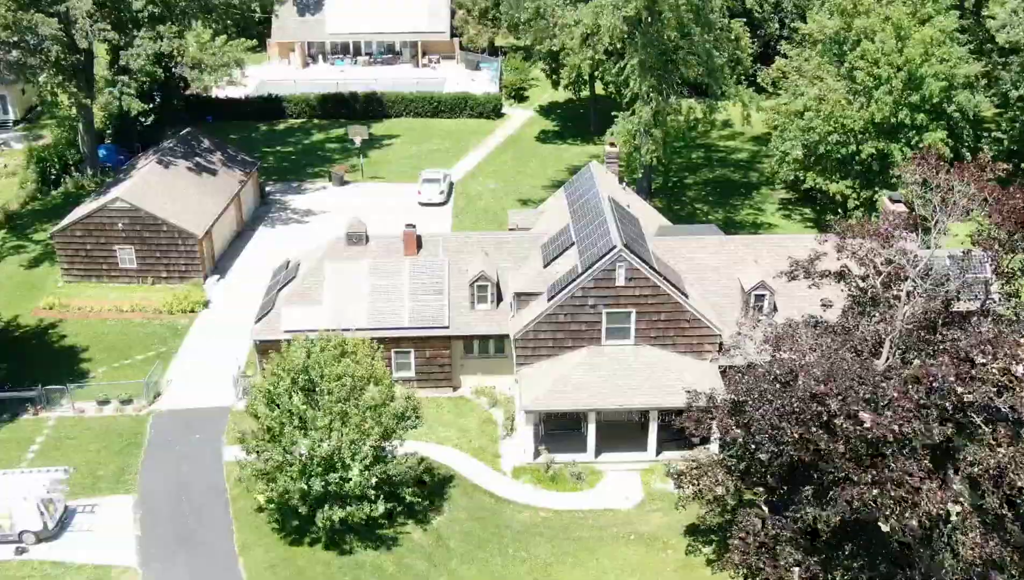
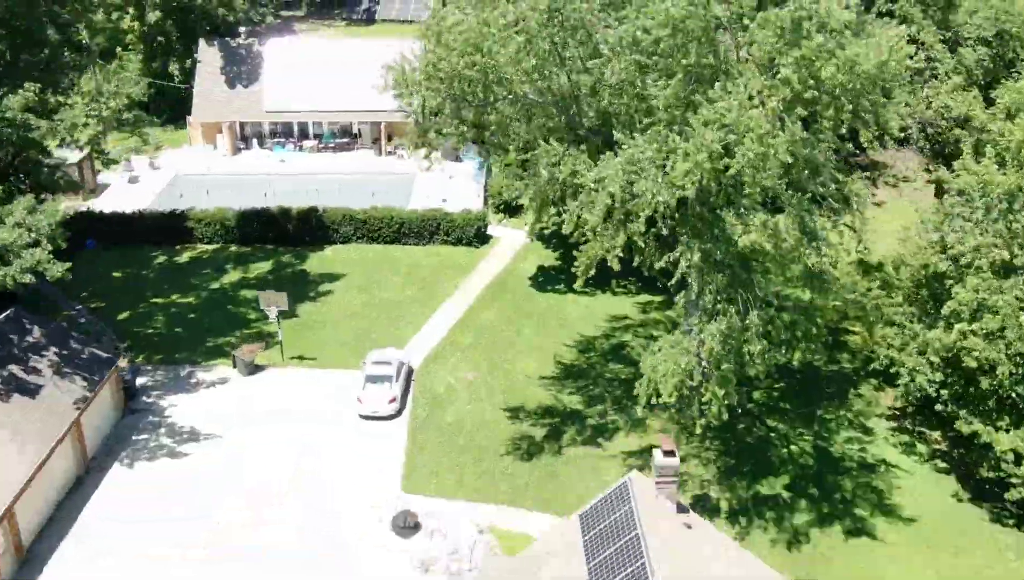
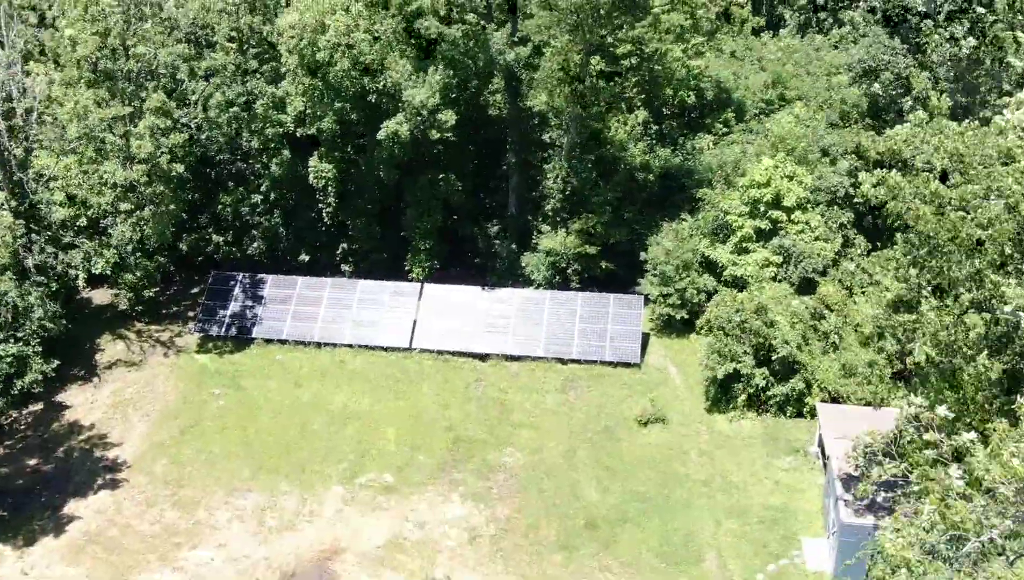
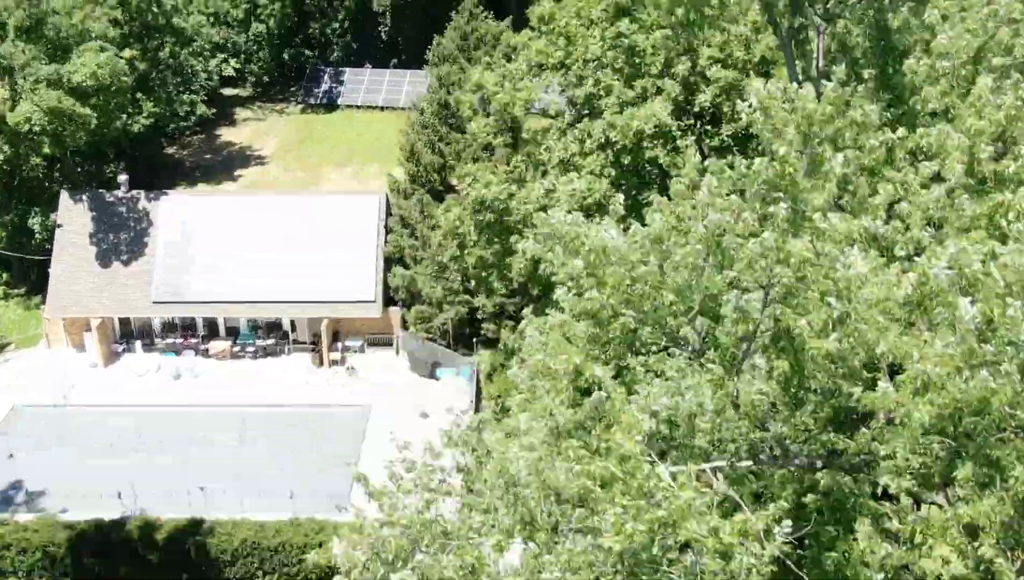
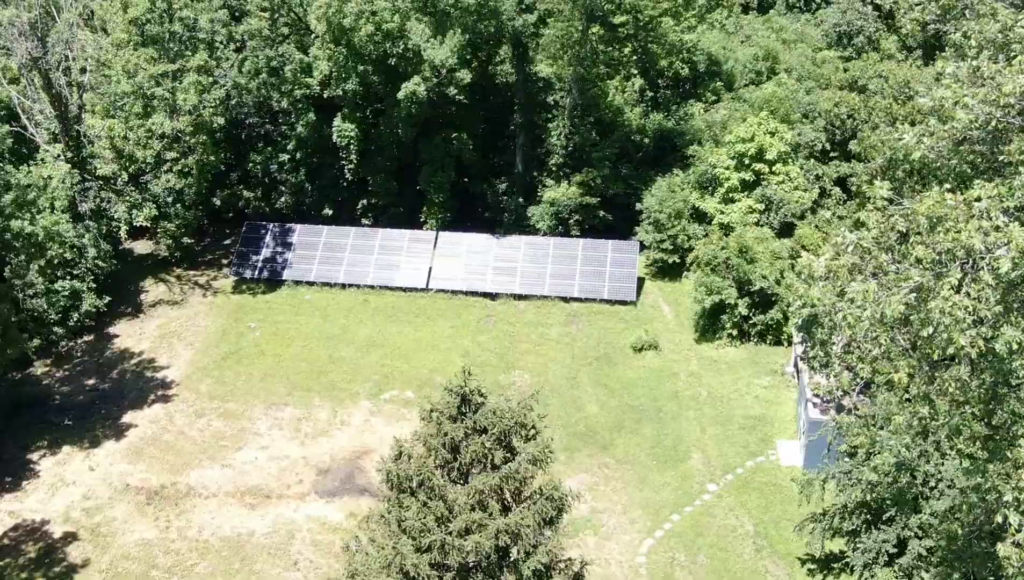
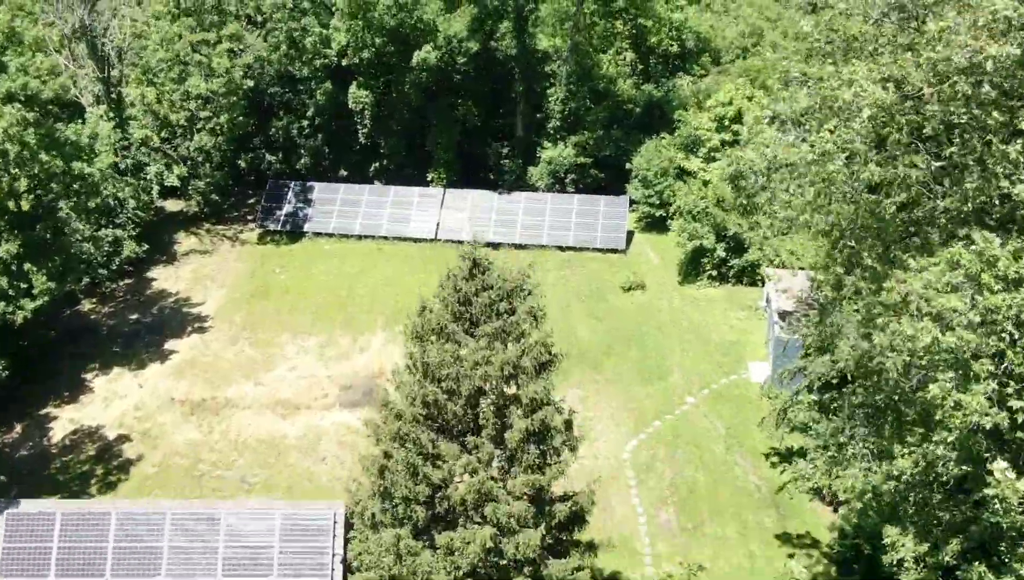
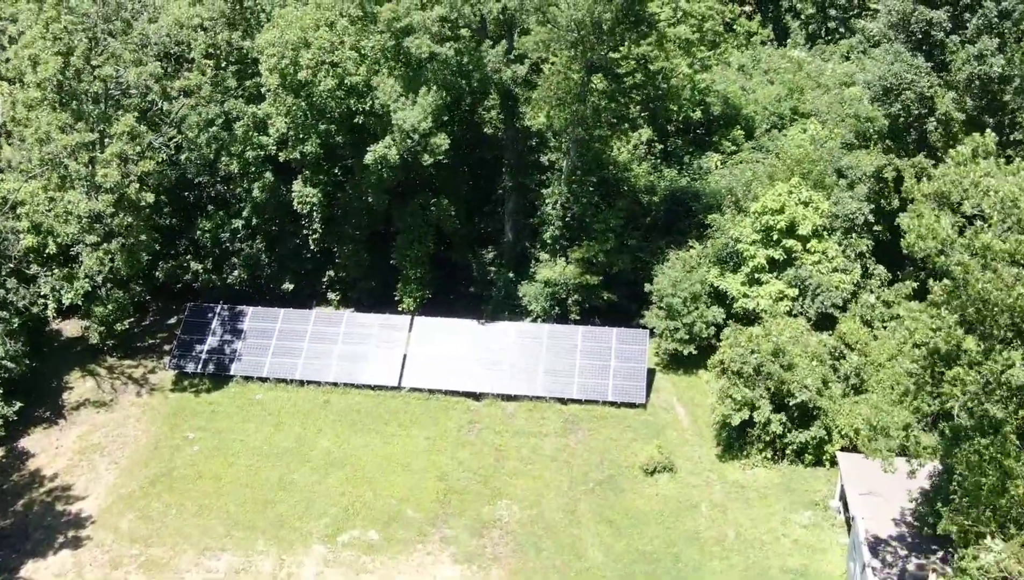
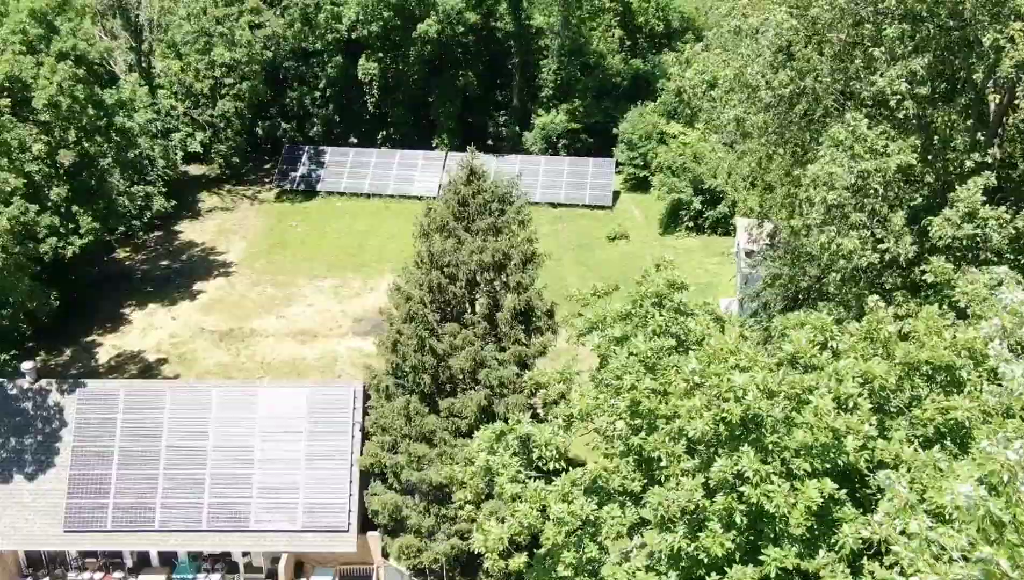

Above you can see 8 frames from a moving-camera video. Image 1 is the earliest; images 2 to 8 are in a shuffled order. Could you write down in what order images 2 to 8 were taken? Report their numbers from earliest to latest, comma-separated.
2, 4, 8, 6, 5, 3, 7
